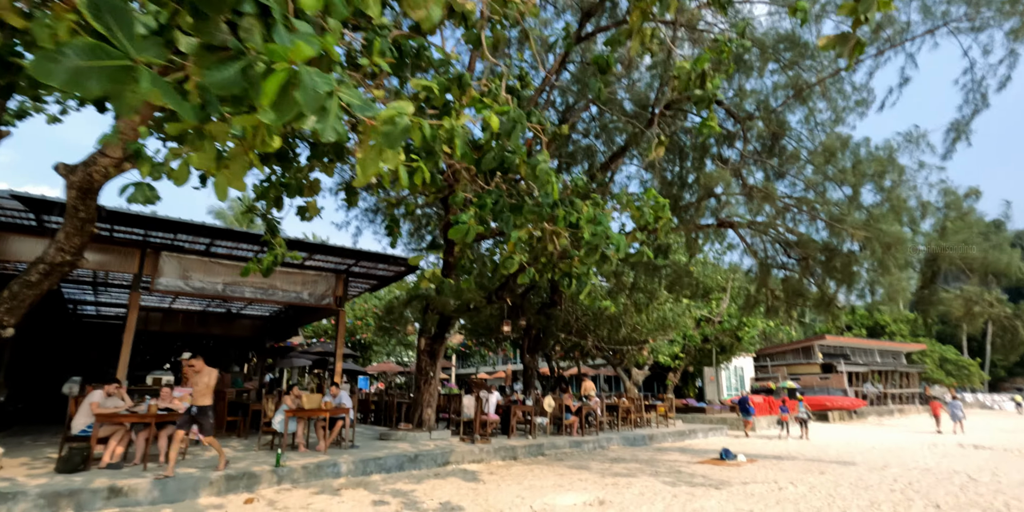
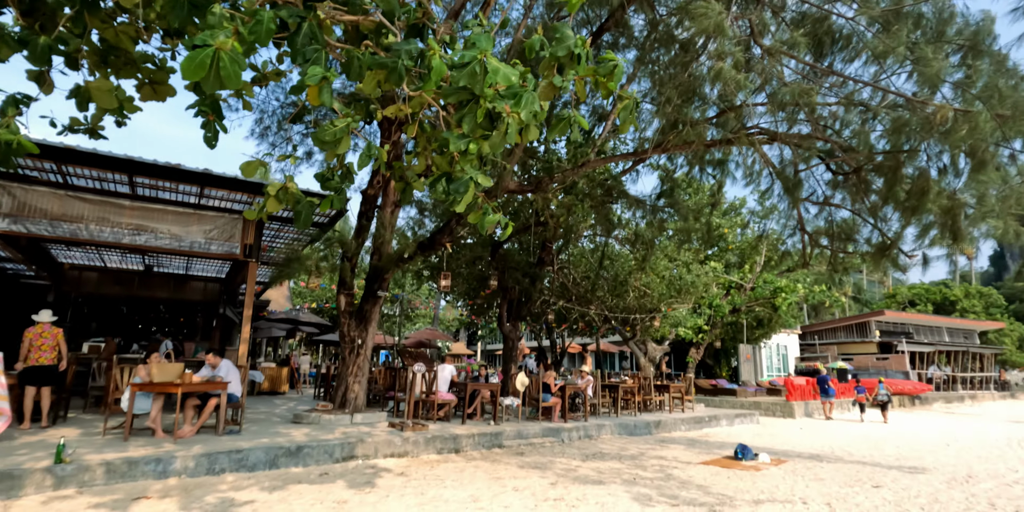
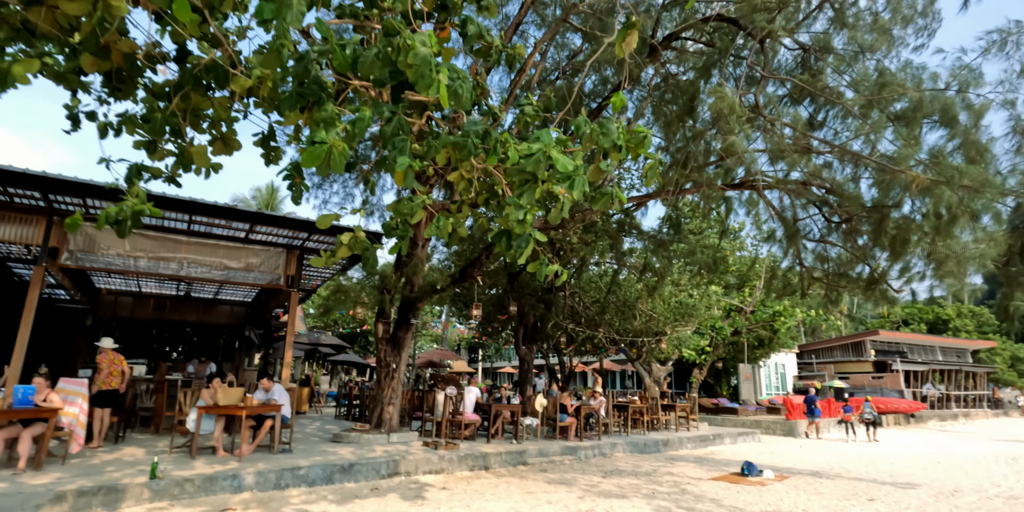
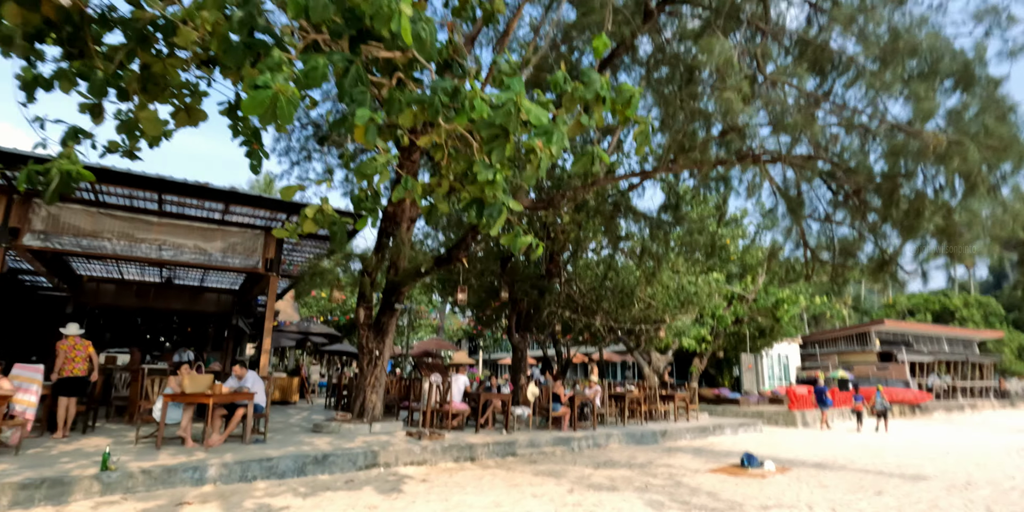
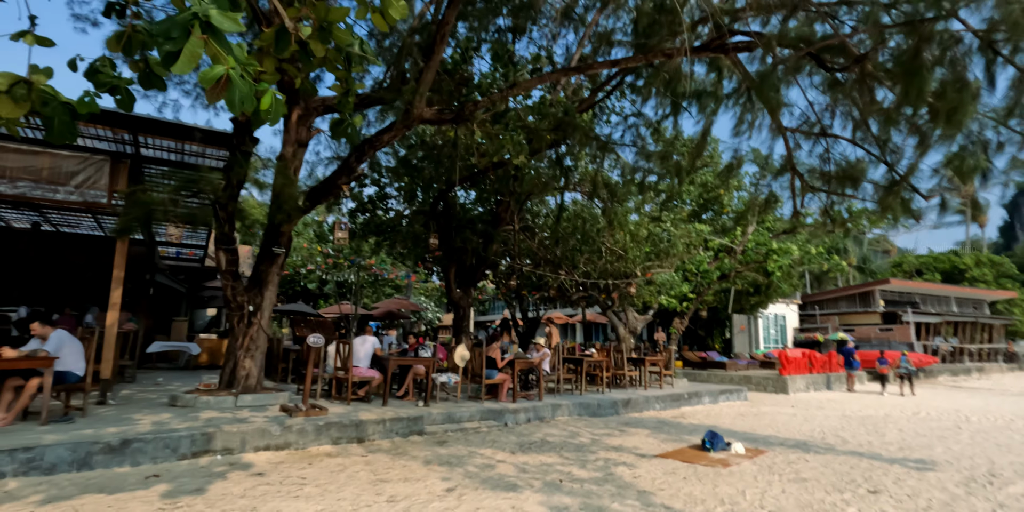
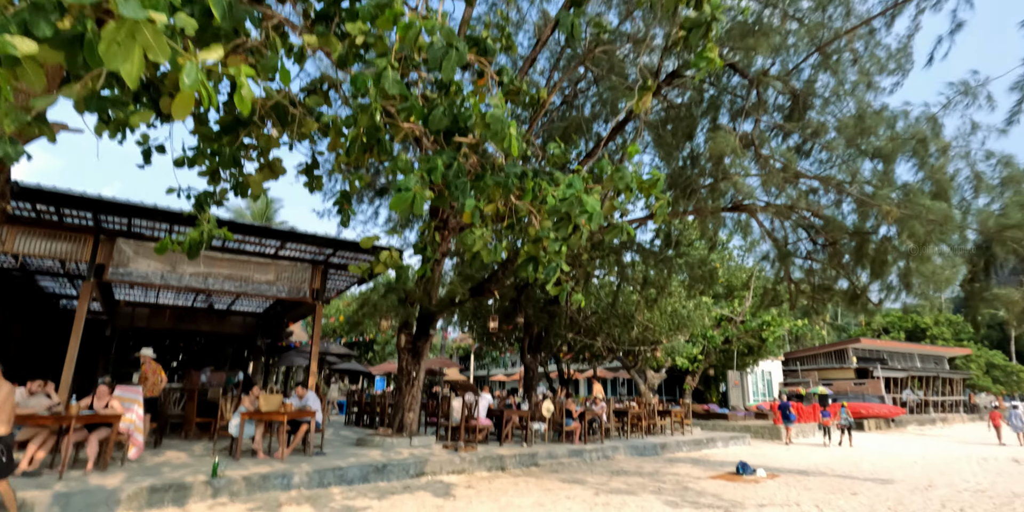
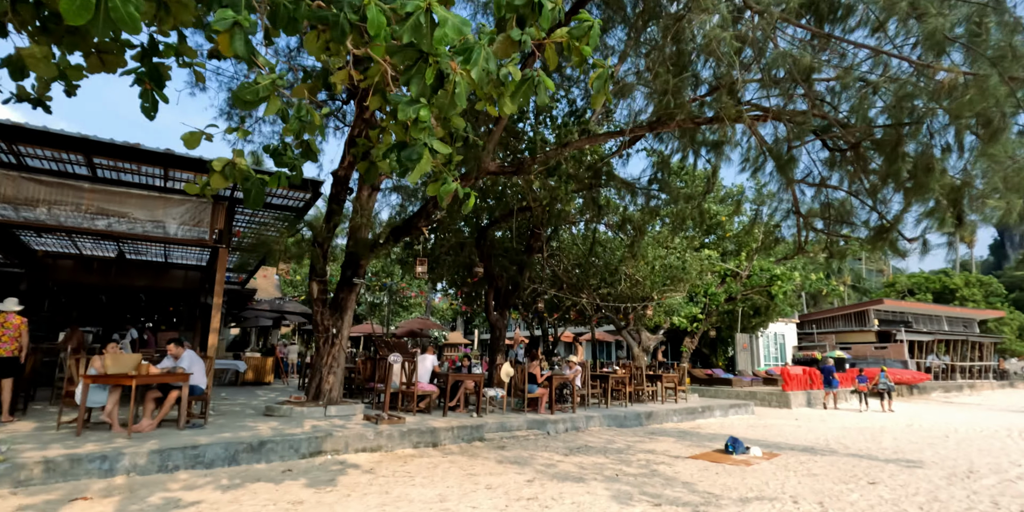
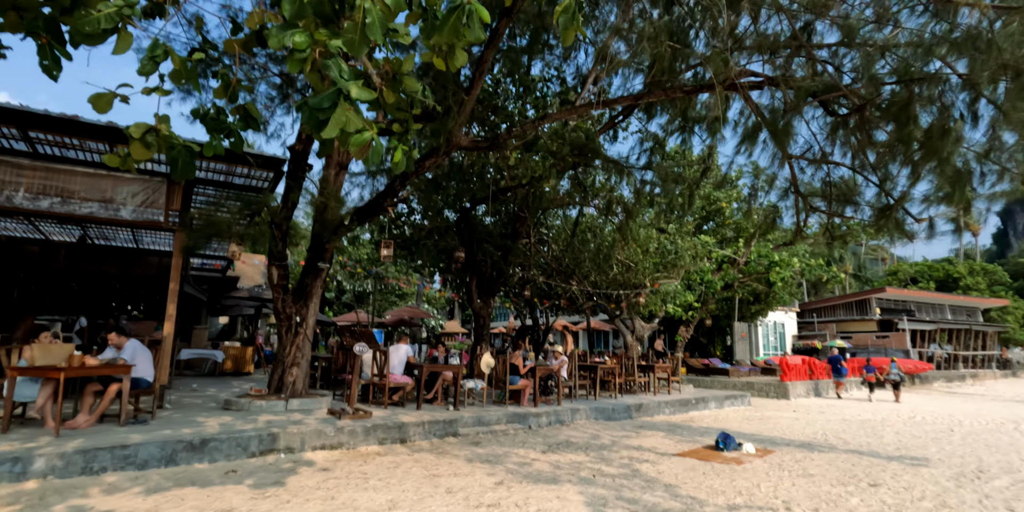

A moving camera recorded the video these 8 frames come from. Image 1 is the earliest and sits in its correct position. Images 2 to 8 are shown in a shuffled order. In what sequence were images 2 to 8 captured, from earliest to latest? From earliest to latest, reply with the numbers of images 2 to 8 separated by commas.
6, 3, 4, 2, 7, 8, 5
